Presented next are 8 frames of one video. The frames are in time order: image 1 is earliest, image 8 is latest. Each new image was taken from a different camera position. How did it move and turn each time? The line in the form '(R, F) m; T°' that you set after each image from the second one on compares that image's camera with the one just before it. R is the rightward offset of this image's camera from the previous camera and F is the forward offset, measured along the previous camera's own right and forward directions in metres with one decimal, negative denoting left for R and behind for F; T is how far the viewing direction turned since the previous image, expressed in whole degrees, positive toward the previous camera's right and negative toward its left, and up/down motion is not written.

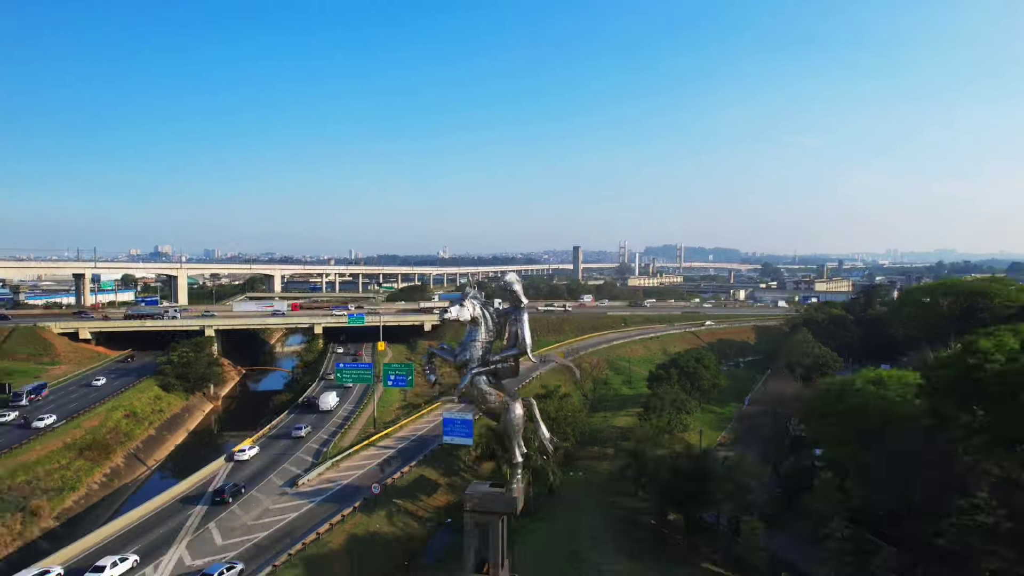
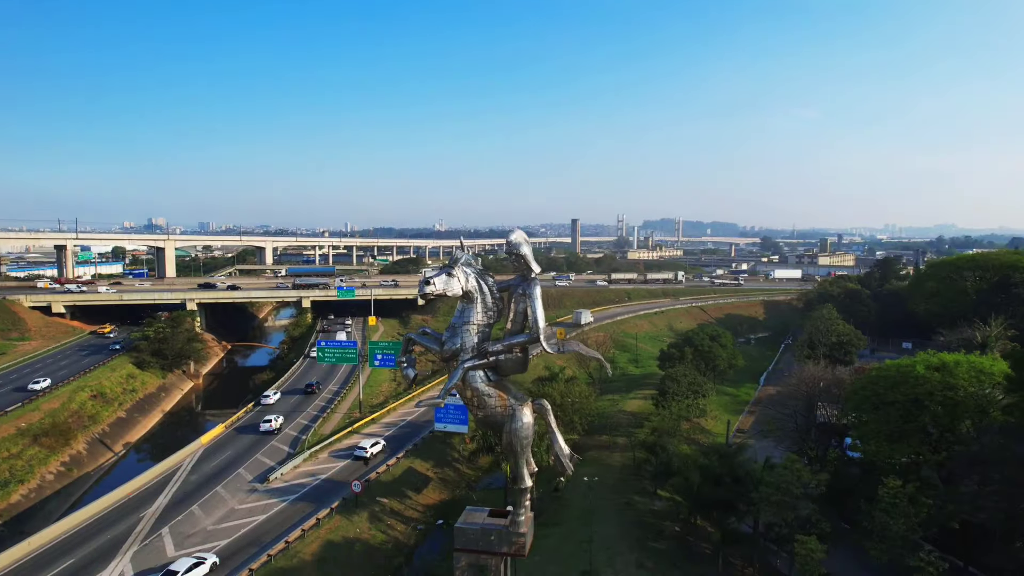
(-0.2, +3.4) m; 0°
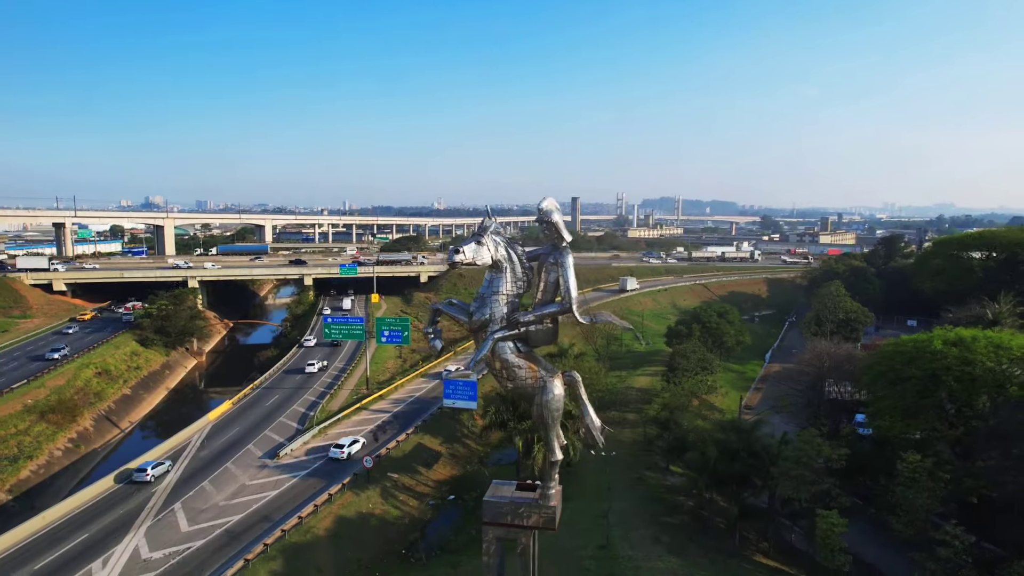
(-0.4, +0.2) m; 0°
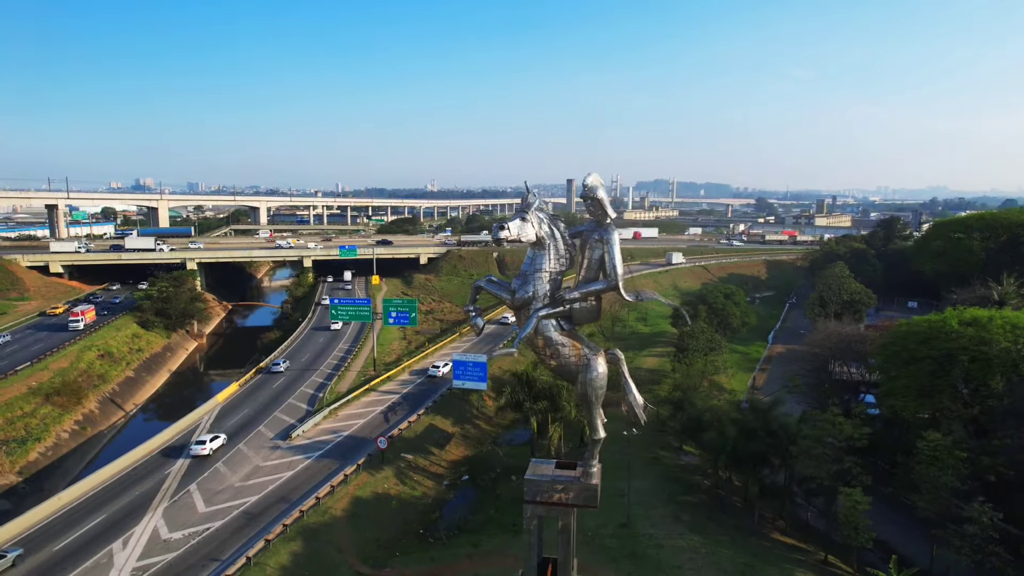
(-0.7, +0.1) m; +1°
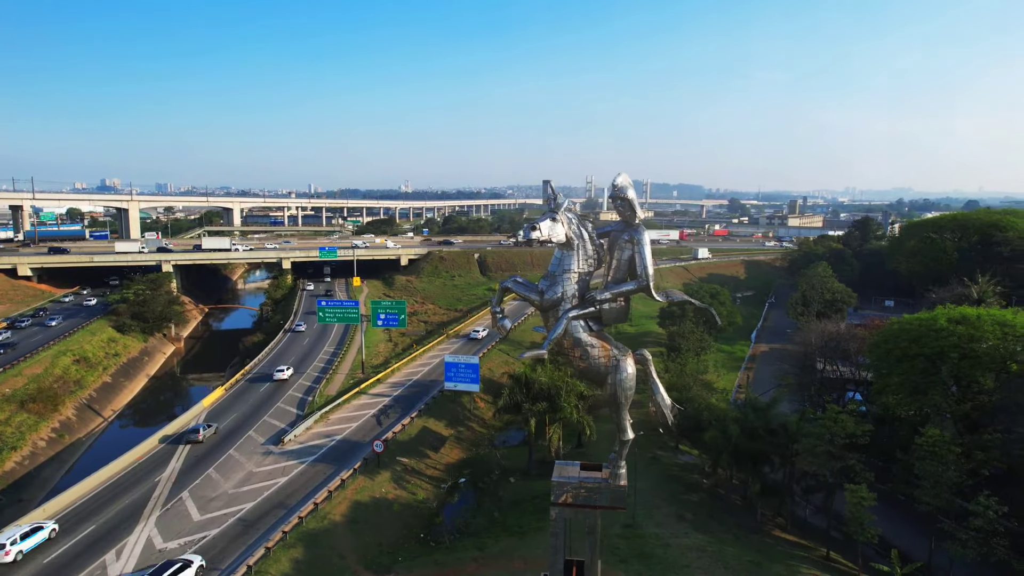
(-0.7, +0.1) m; +2°
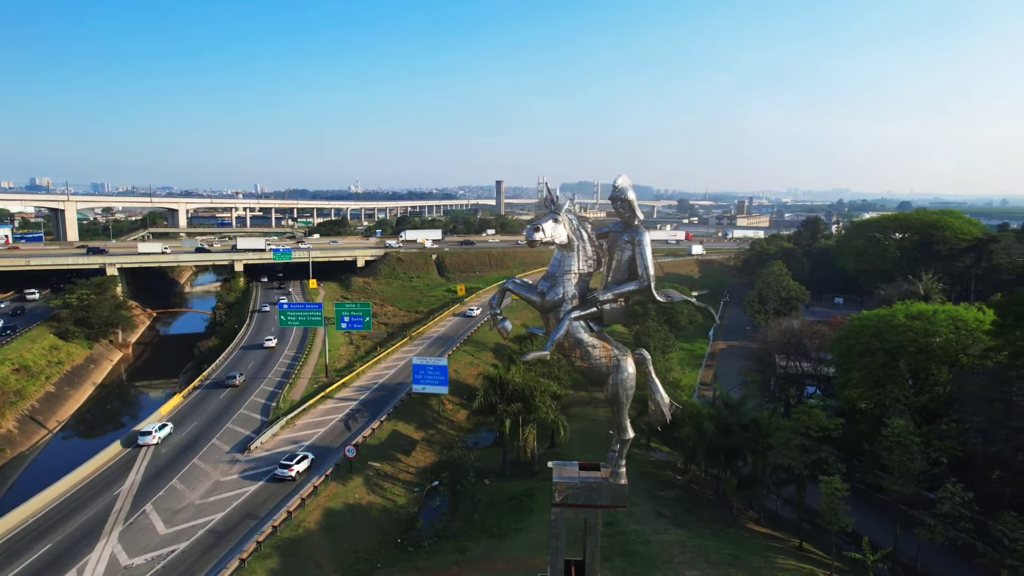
(-0.6, +0.1) m; +4°
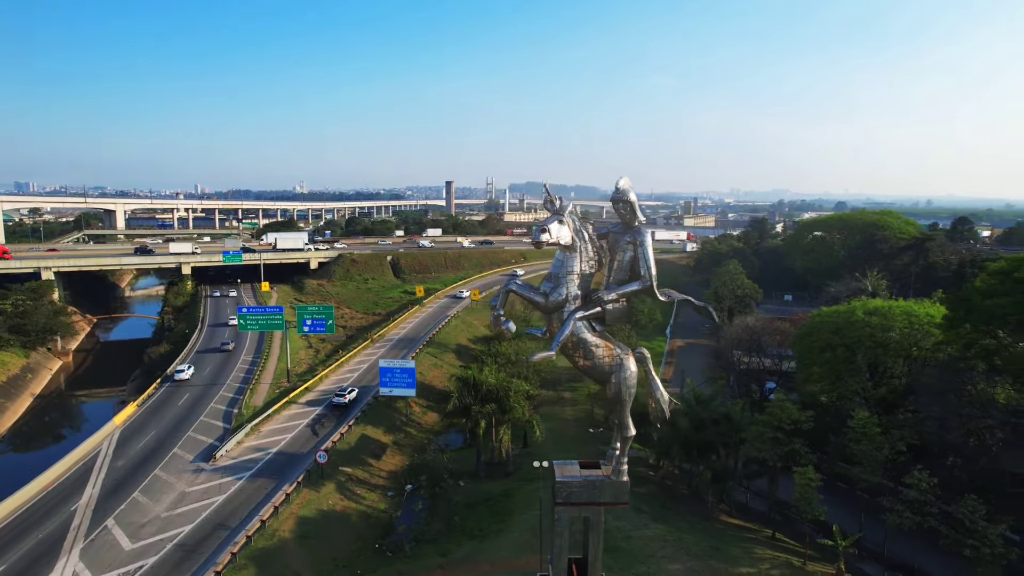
(-0.7, 0.0) m; +4°
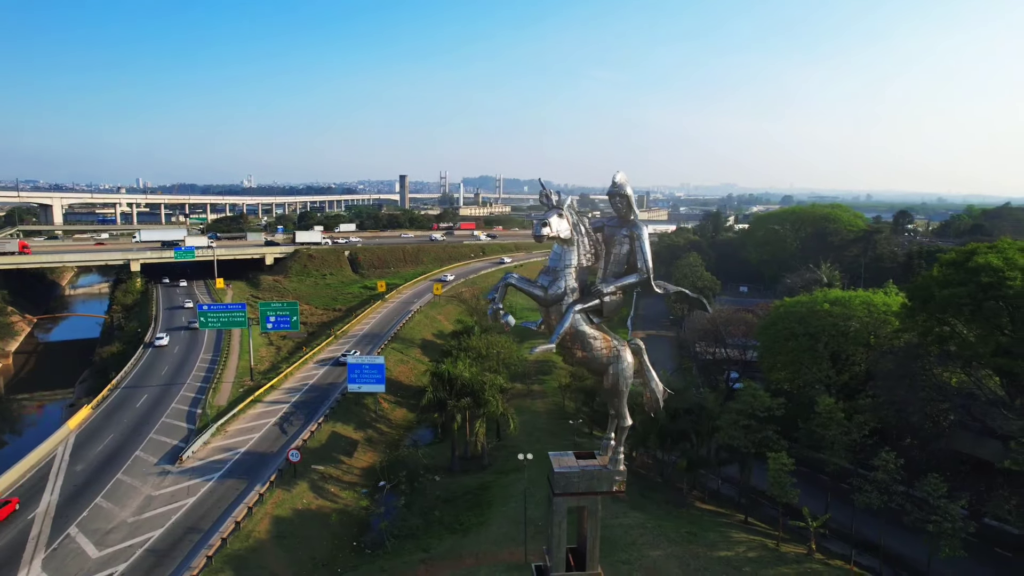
(-0.6, 0.0) m; +4°
